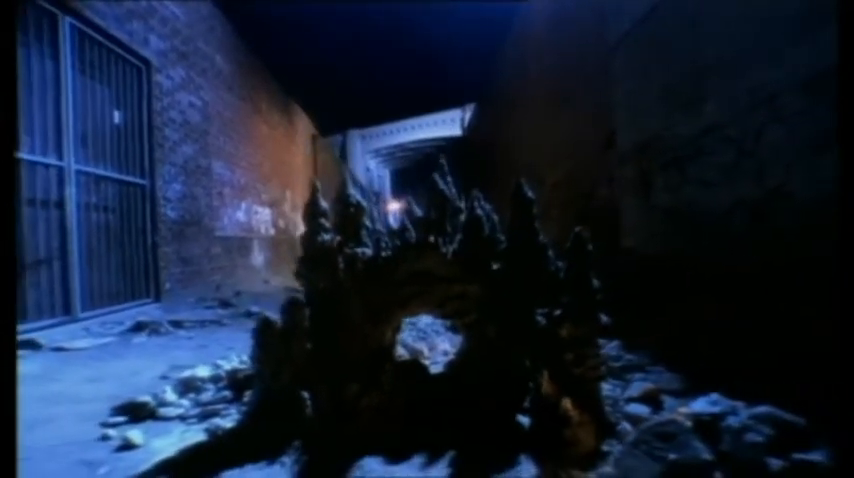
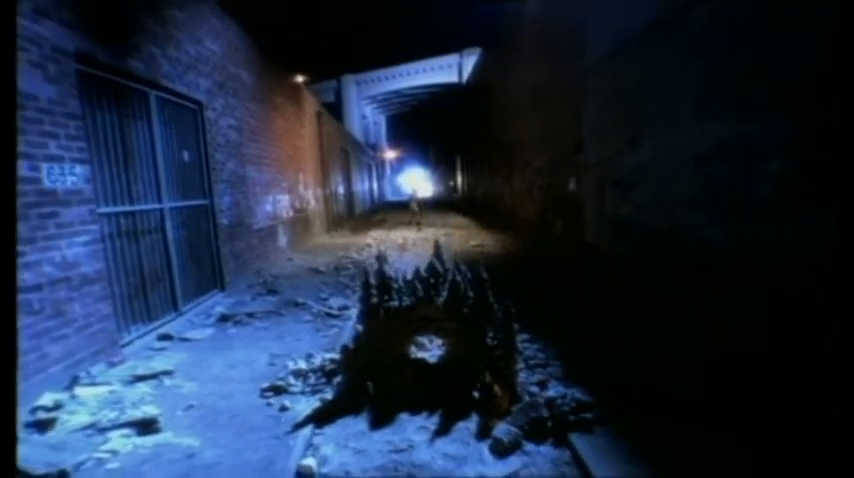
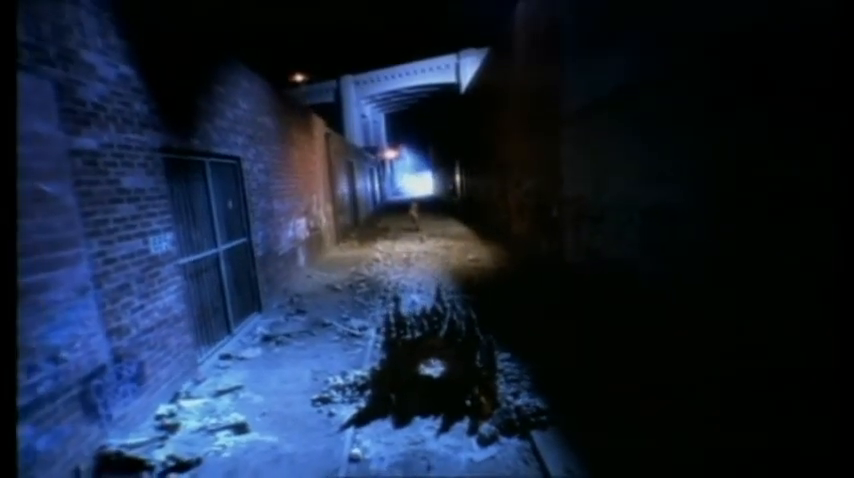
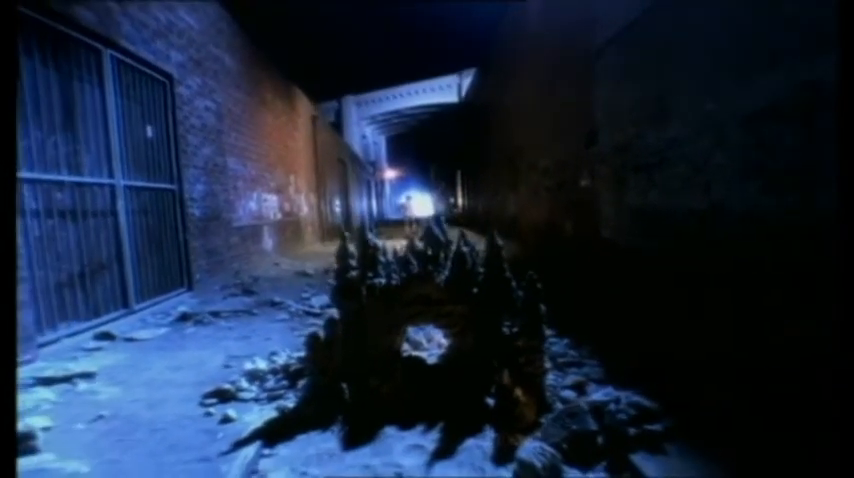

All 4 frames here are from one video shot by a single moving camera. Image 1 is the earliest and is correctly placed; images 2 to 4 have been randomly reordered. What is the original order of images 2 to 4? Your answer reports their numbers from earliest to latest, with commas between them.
4, 2, 3
